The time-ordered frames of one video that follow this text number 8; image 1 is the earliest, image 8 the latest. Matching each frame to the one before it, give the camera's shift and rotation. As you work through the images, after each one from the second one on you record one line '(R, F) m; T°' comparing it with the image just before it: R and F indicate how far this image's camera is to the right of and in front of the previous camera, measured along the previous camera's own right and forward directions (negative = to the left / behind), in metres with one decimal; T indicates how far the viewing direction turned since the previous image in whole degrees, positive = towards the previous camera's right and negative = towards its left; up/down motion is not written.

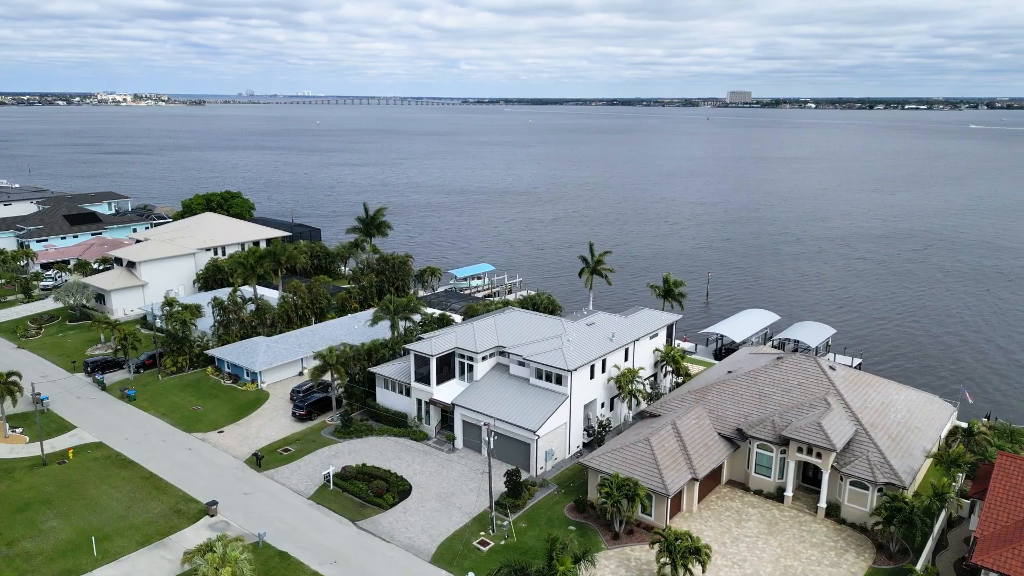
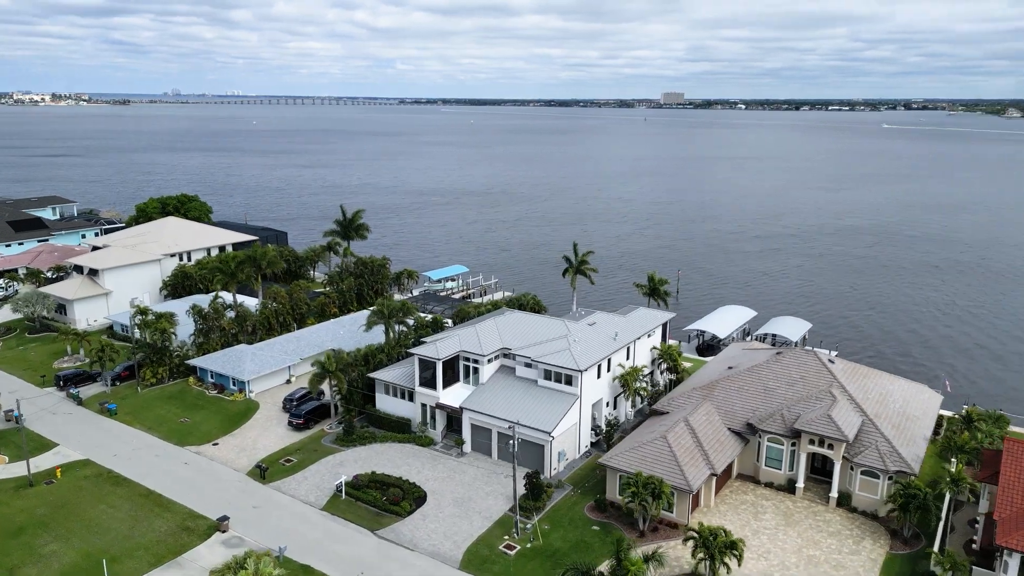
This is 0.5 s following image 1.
(-3.7, +0.3) m; +5°
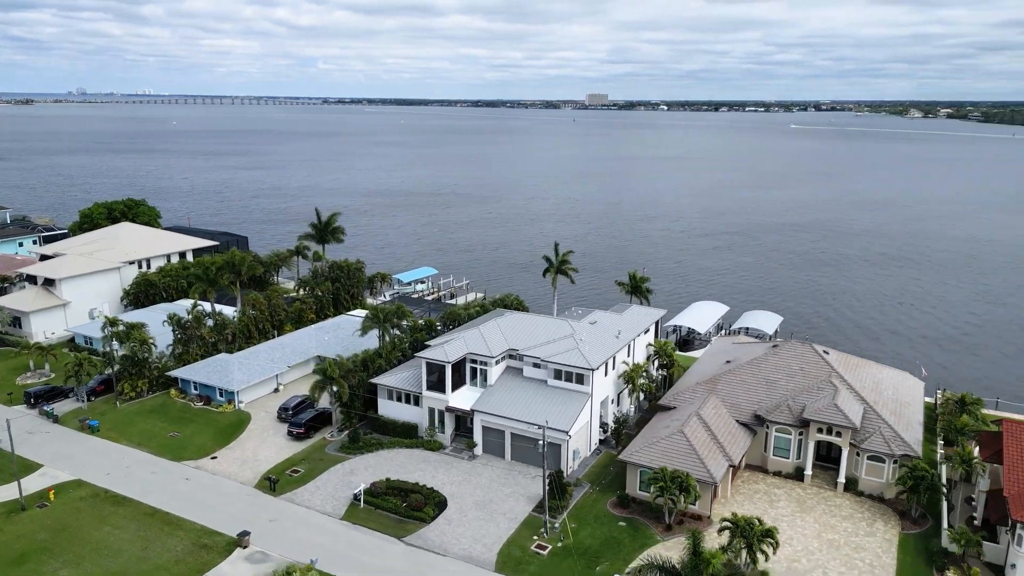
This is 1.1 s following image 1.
(-4.3, +0.1) m; +5°
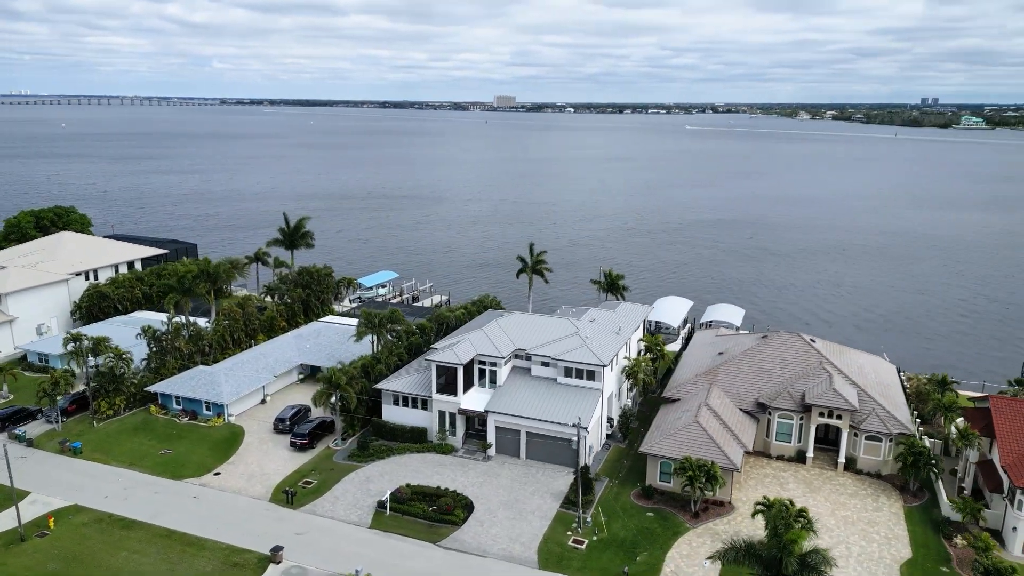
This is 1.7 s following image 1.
(-5.4, 0.0) m; +7°
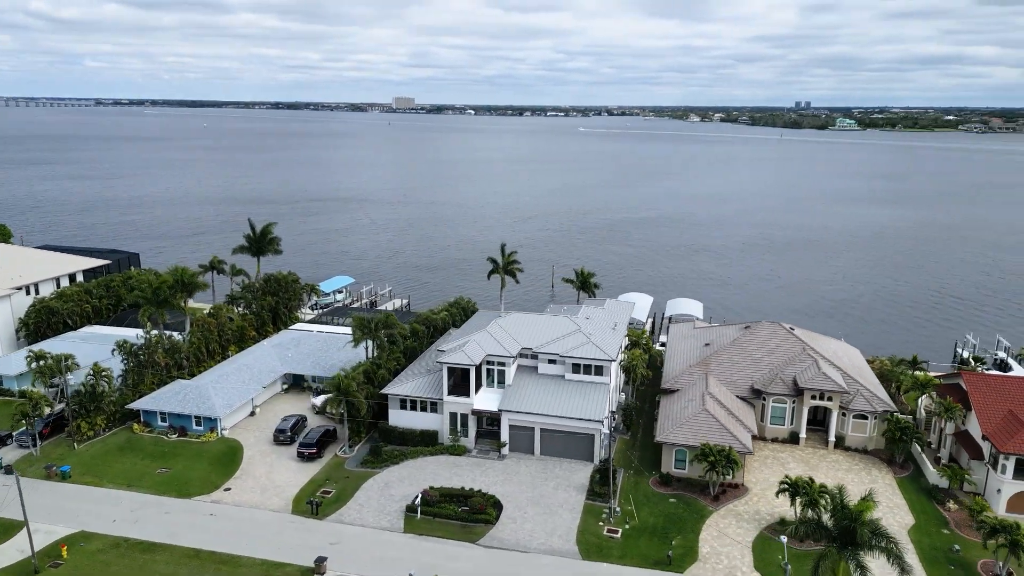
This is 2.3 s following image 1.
(-5.9, -0.2) m; +7°
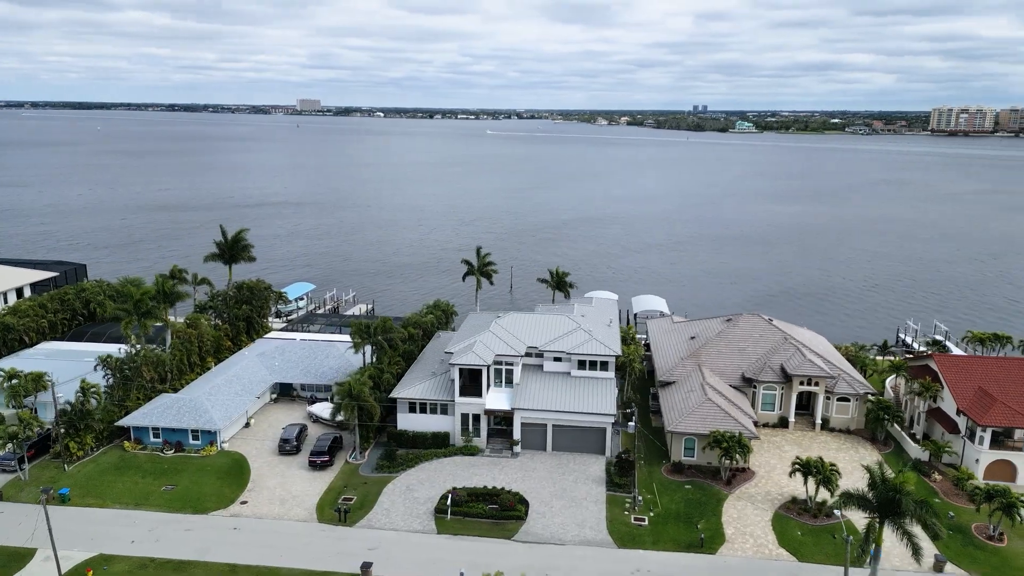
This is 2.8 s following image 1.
(-5.4, -0.4) m; +7°
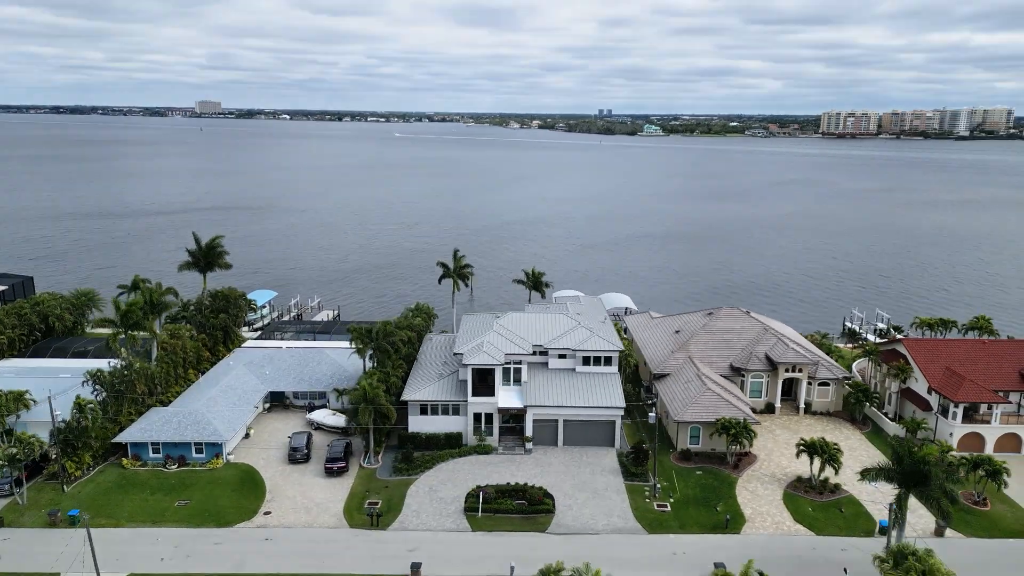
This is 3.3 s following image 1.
(-5.4, -0.5) m; +7°
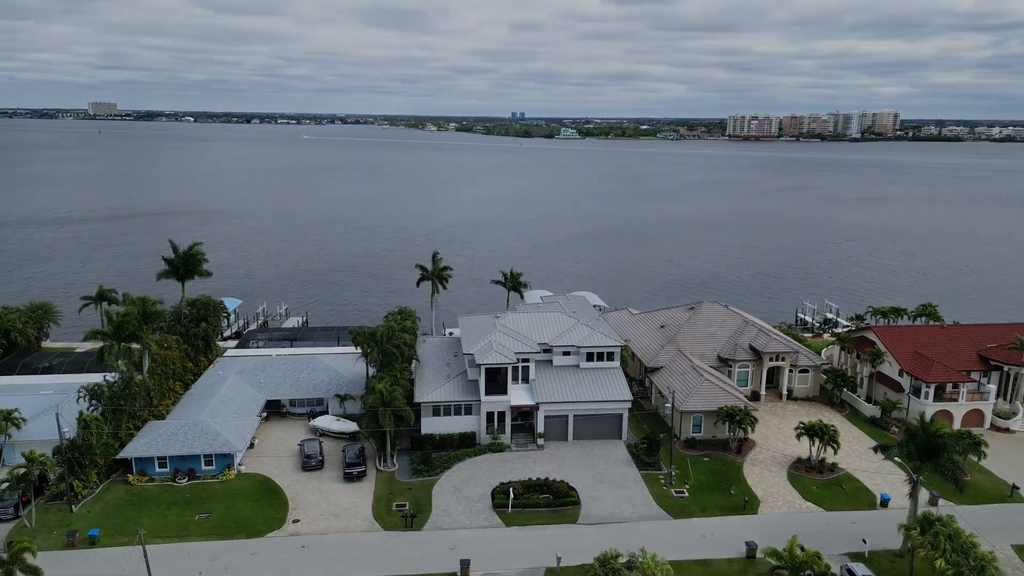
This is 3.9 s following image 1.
(-5.3, -0.5) m; +6°
